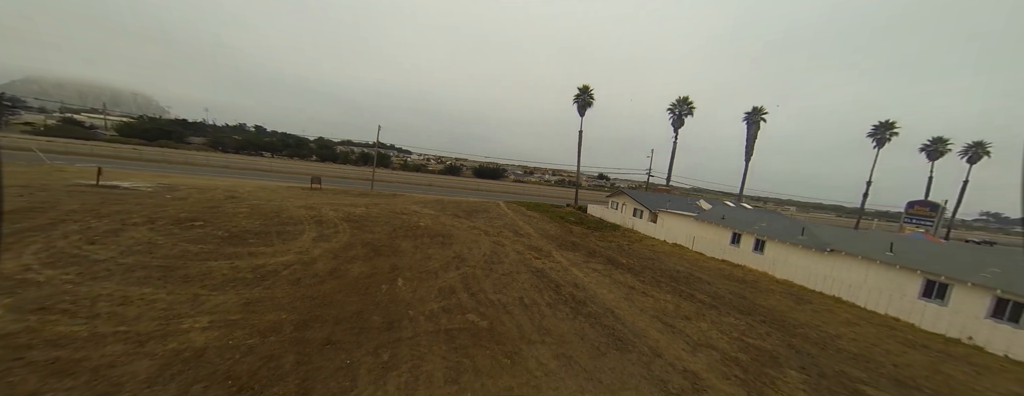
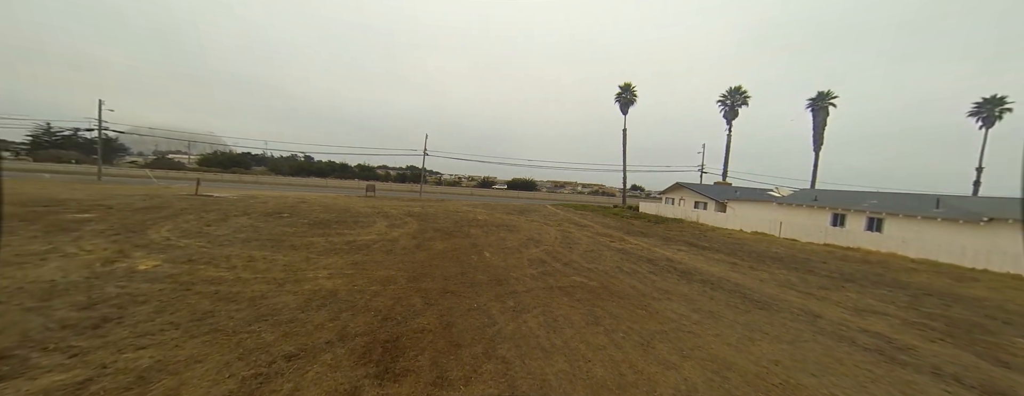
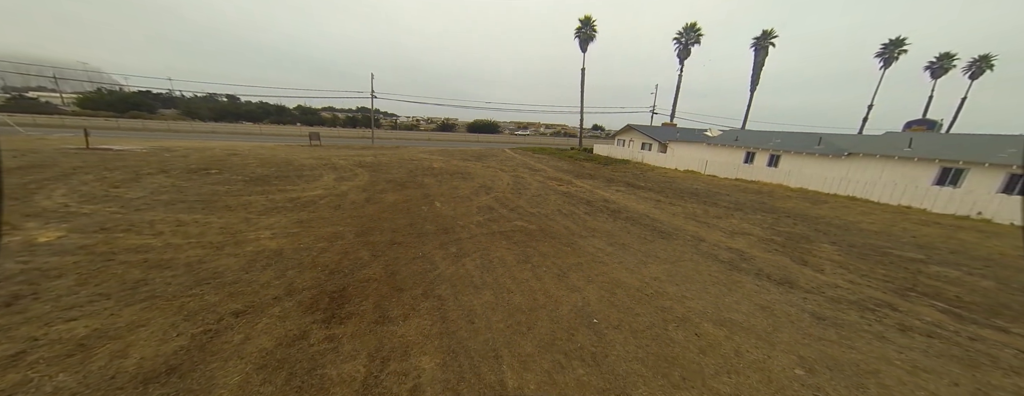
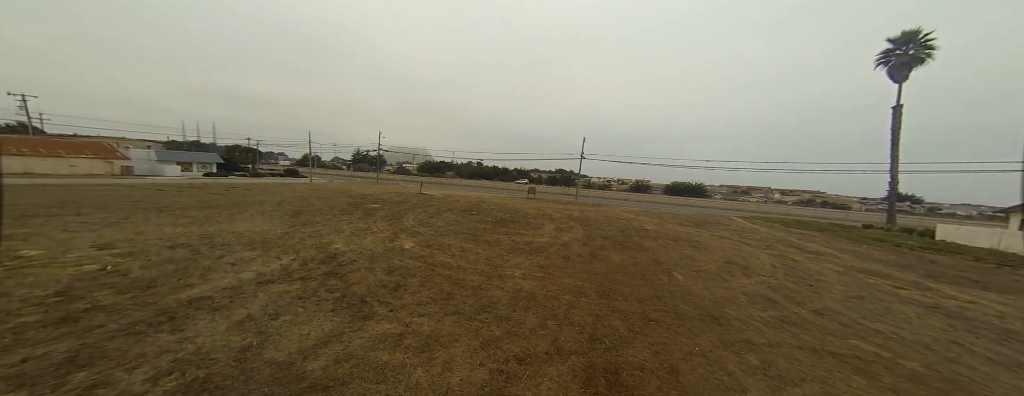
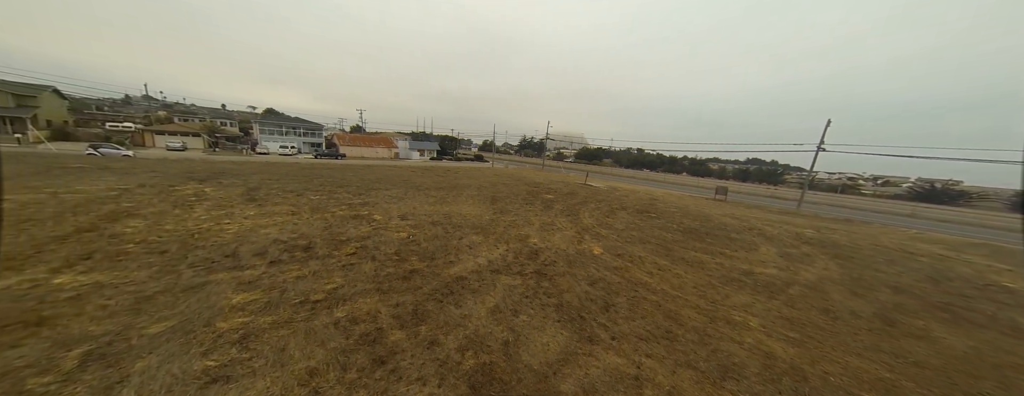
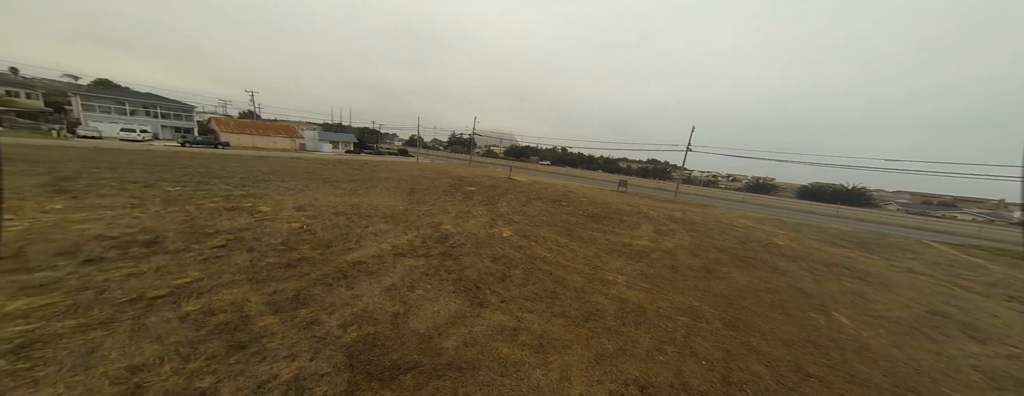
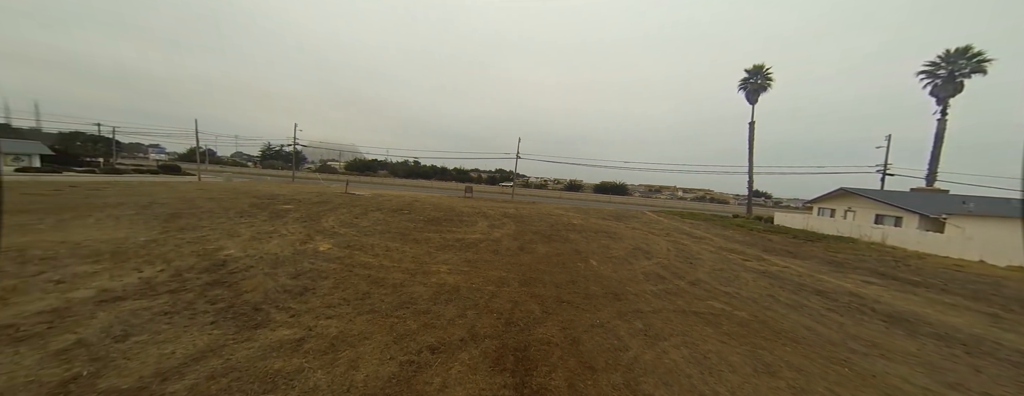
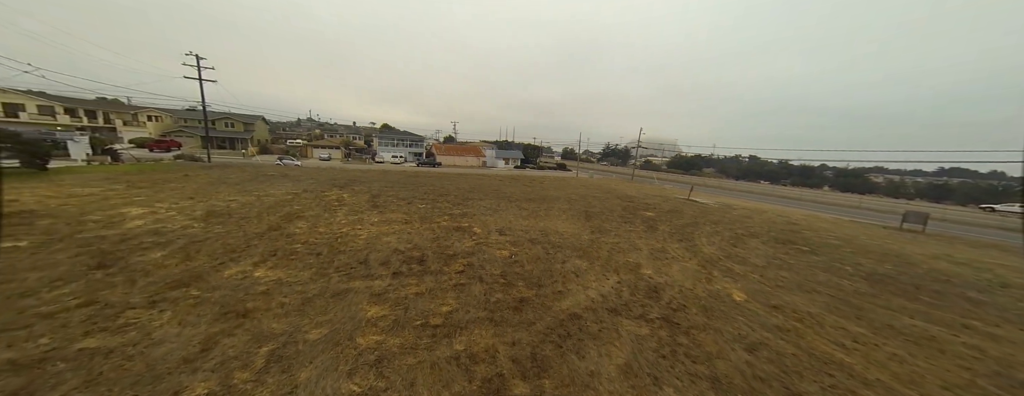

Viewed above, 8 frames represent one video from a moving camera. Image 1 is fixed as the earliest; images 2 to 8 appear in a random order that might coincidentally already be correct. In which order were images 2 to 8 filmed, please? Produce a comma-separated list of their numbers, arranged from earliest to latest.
3, 2, 7, 4, 6, 5, 8
